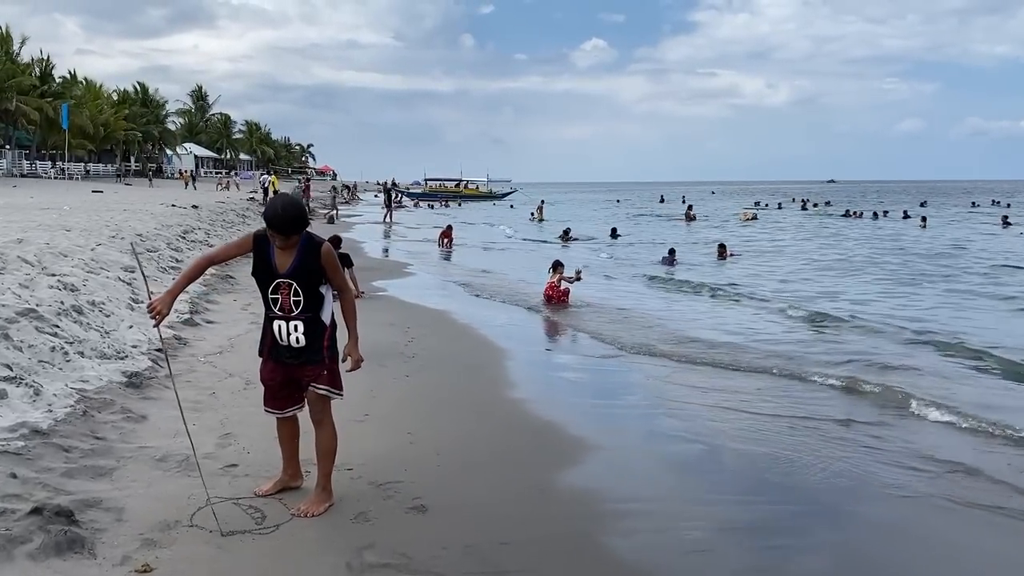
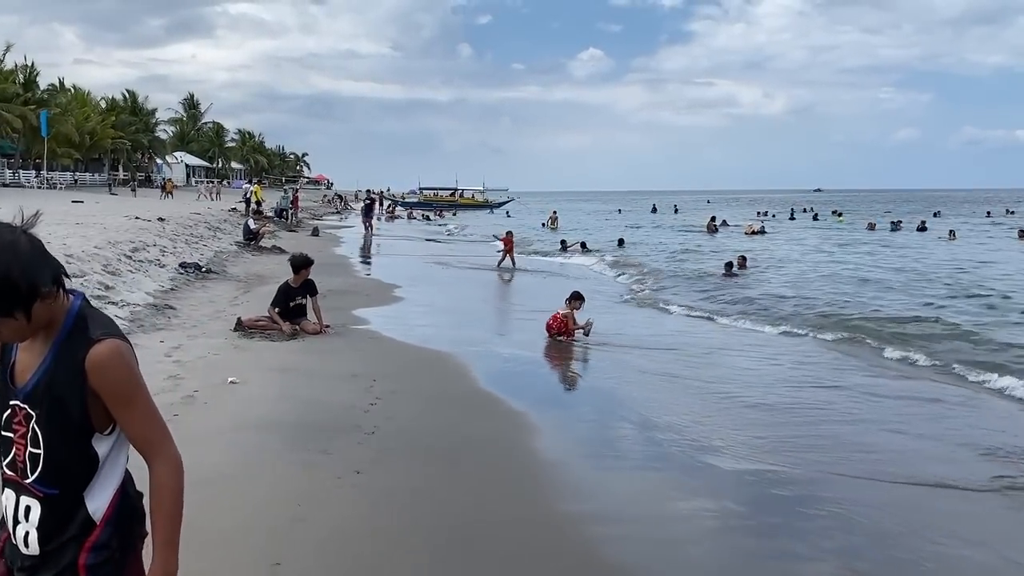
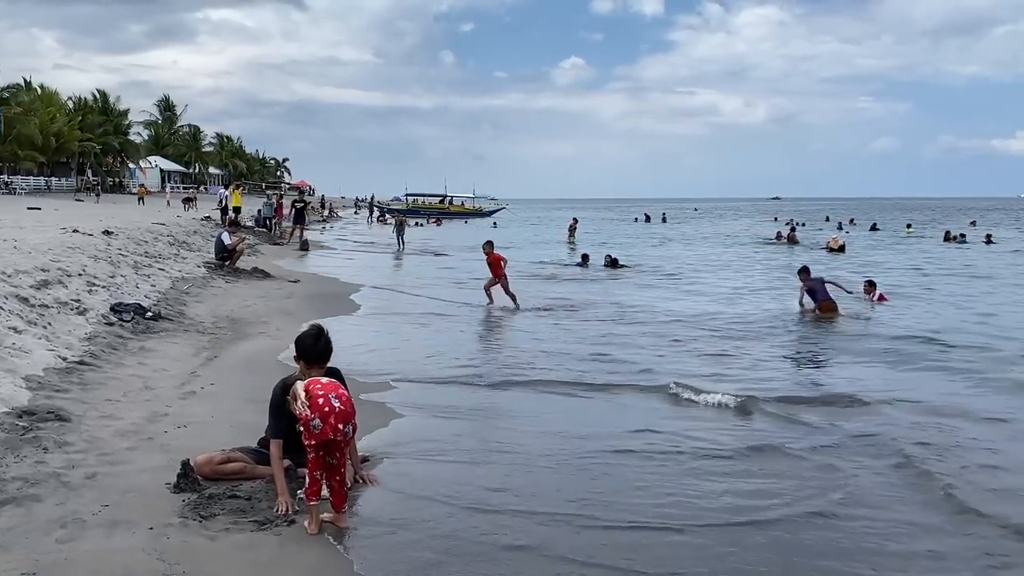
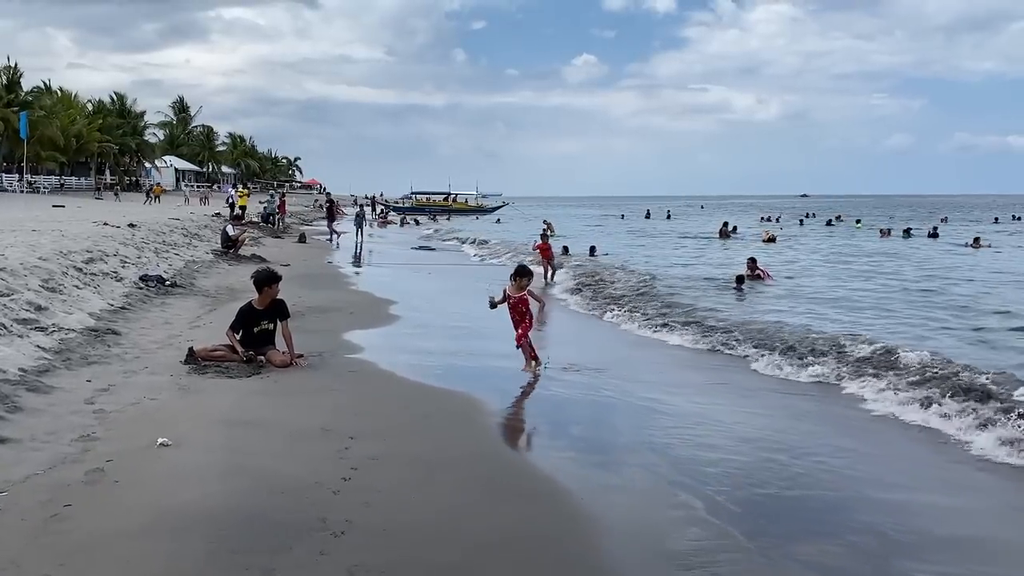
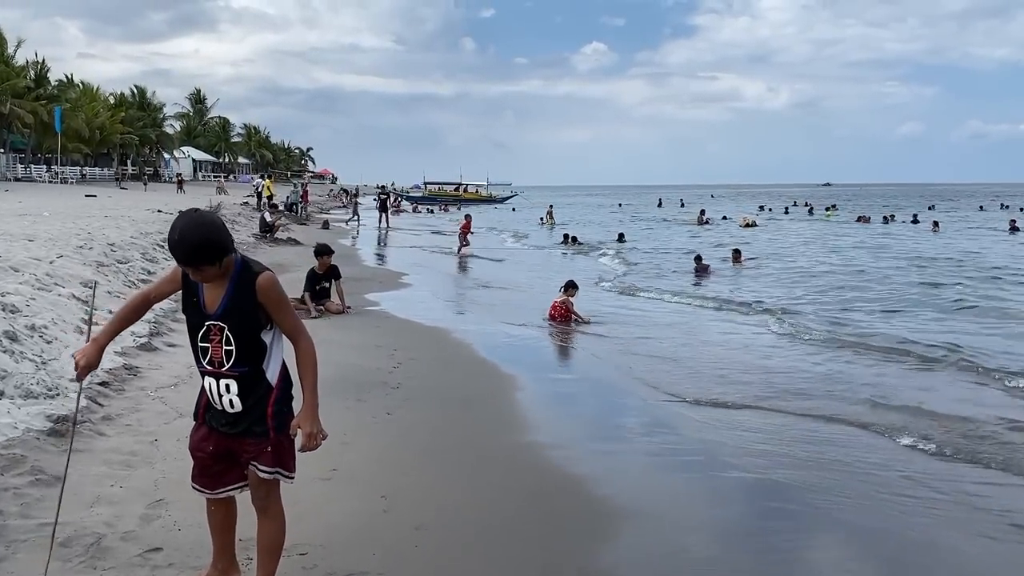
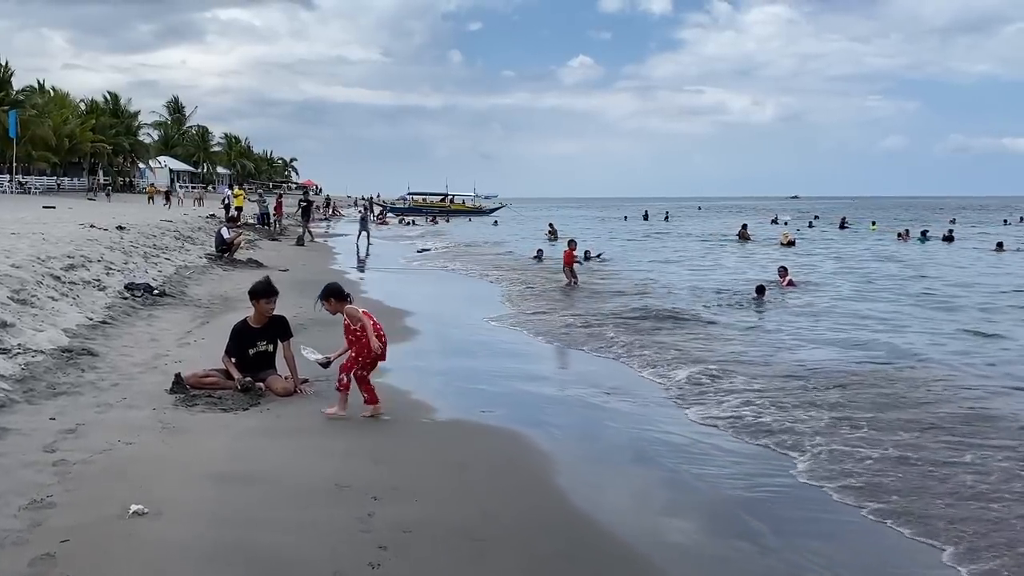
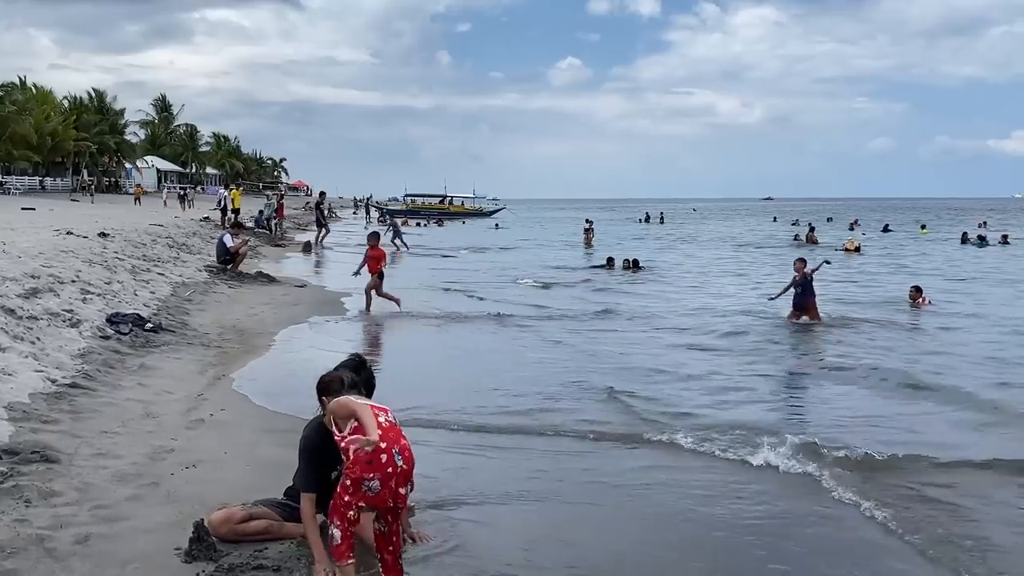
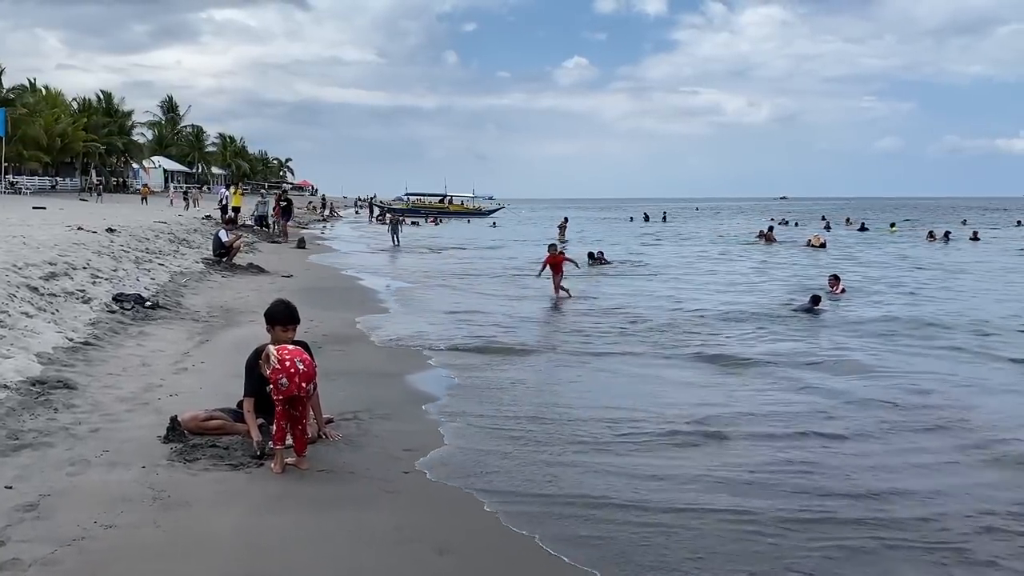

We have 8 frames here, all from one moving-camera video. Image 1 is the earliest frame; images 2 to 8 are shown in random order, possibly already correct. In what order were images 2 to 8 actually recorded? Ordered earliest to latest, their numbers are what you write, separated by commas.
5, 2, 4, 6, 8, 3, 7
